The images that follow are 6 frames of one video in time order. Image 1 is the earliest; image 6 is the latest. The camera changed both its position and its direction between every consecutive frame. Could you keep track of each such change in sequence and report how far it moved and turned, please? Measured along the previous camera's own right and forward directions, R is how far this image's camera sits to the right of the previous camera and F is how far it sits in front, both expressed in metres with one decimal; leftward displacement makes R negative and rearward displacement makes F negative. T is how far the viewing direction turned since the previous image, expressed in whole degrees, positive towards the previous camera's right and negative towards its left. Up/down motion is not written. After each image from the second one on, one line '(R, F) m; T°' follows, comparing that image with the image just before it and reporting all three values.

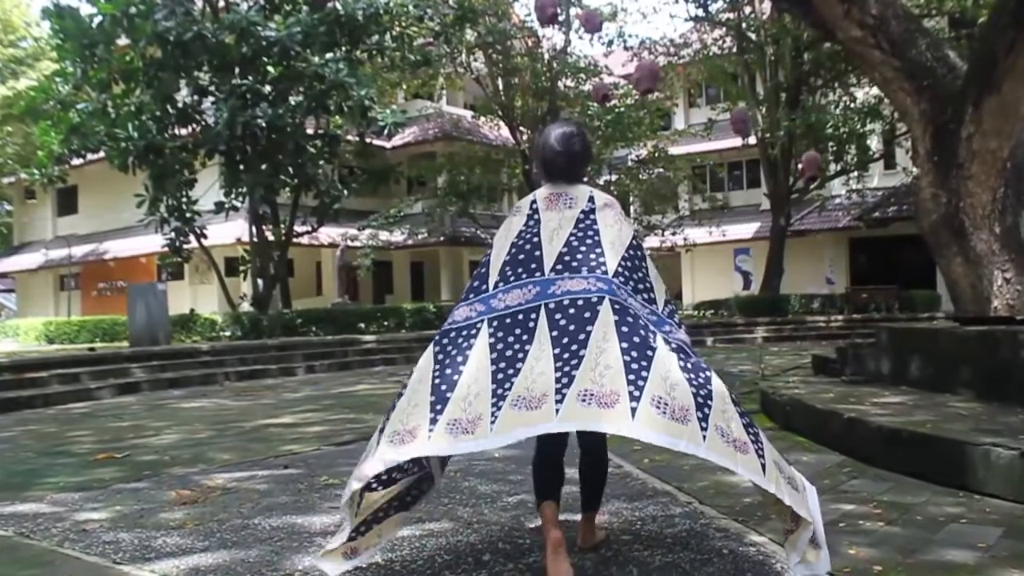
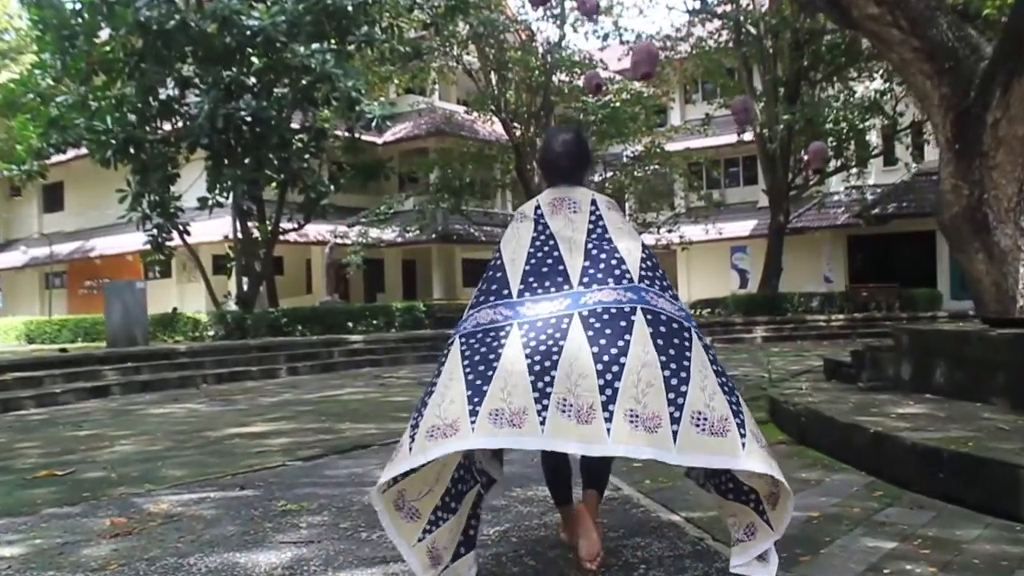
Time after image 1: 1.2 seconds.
(0.0, +0.5) m; 0°
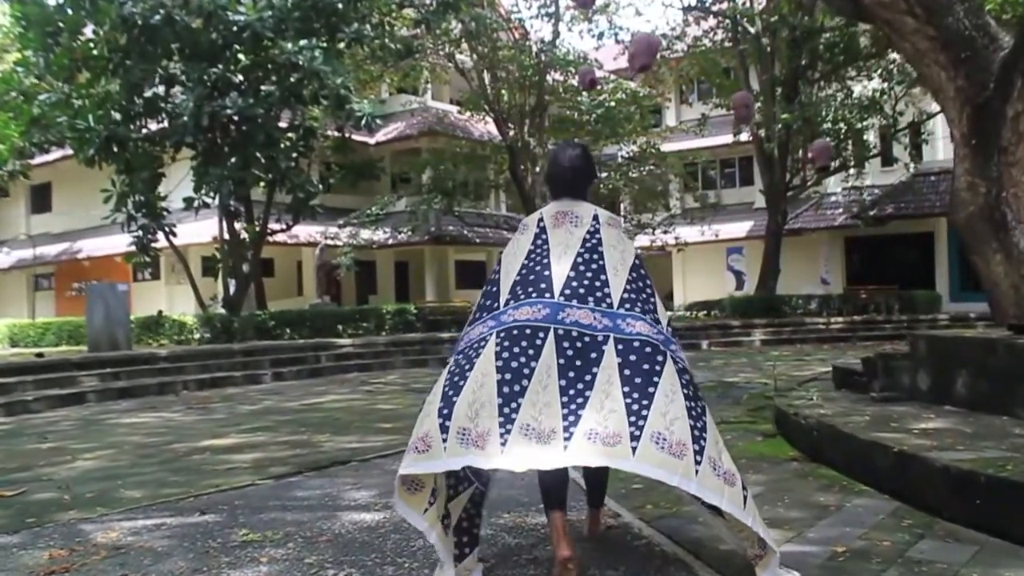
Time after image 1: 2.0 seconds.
(0.0, +0.3) m; 0°
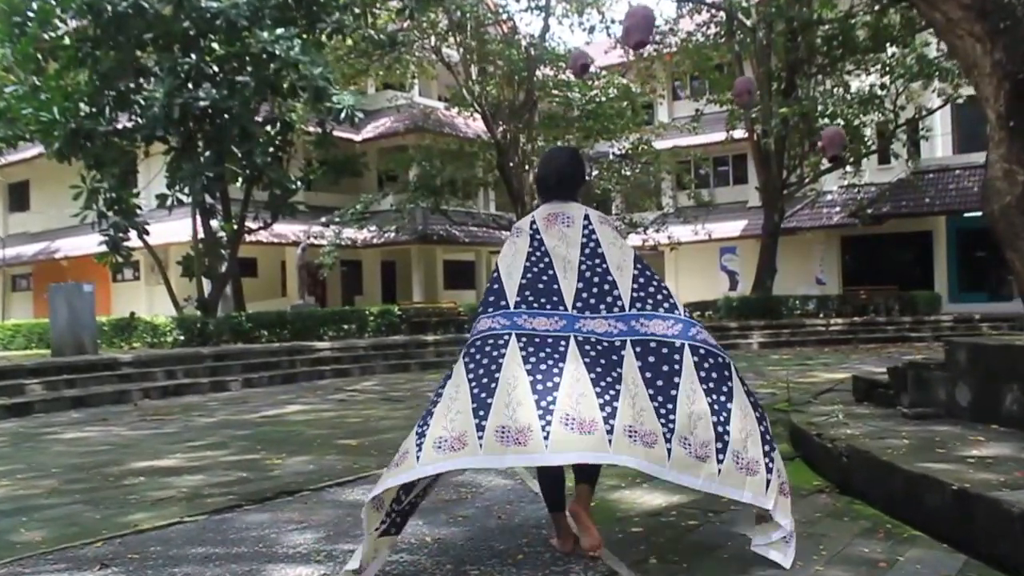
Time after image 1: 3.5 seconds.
(+0.1, +0.6) m; +1°
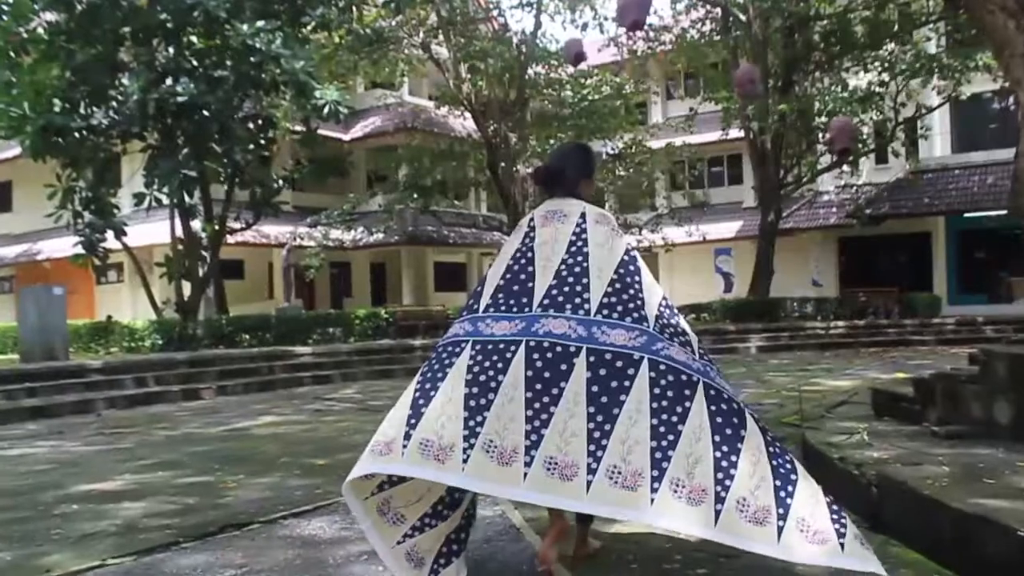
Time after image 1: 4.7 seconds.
(+0.1, +0.5) m; 0°
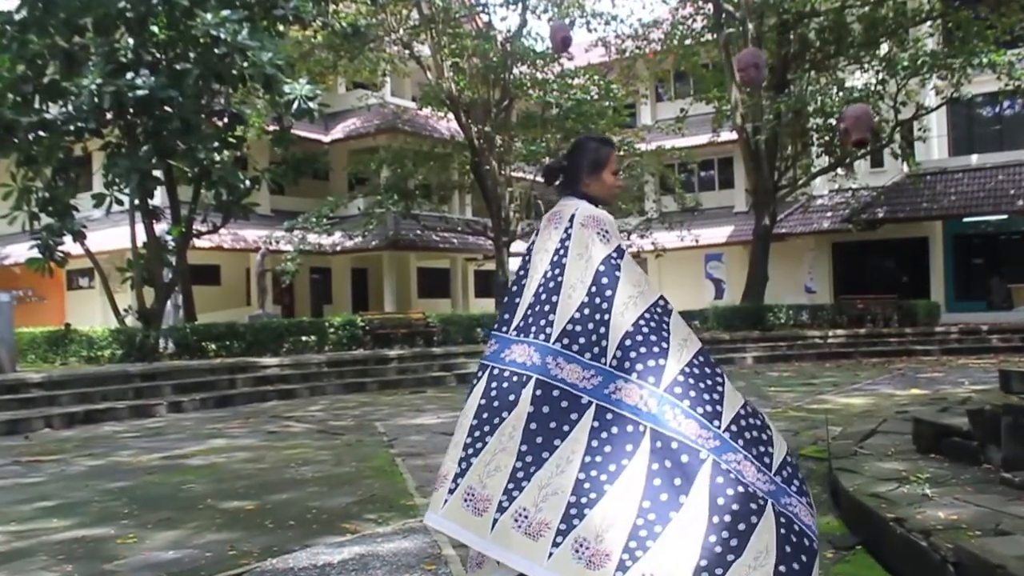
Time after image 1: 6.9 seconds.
(+0.1, +0.8) m; +1°
